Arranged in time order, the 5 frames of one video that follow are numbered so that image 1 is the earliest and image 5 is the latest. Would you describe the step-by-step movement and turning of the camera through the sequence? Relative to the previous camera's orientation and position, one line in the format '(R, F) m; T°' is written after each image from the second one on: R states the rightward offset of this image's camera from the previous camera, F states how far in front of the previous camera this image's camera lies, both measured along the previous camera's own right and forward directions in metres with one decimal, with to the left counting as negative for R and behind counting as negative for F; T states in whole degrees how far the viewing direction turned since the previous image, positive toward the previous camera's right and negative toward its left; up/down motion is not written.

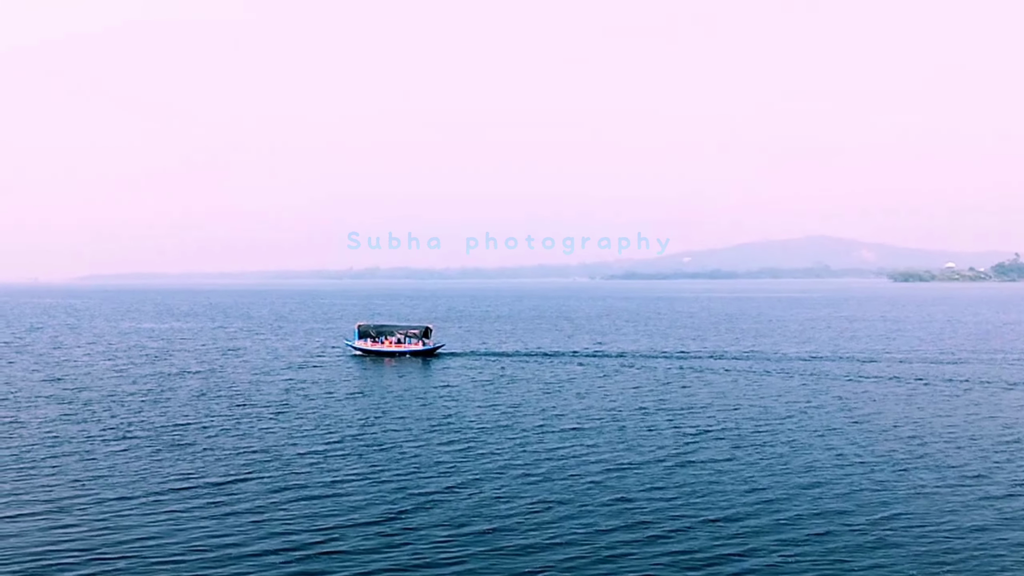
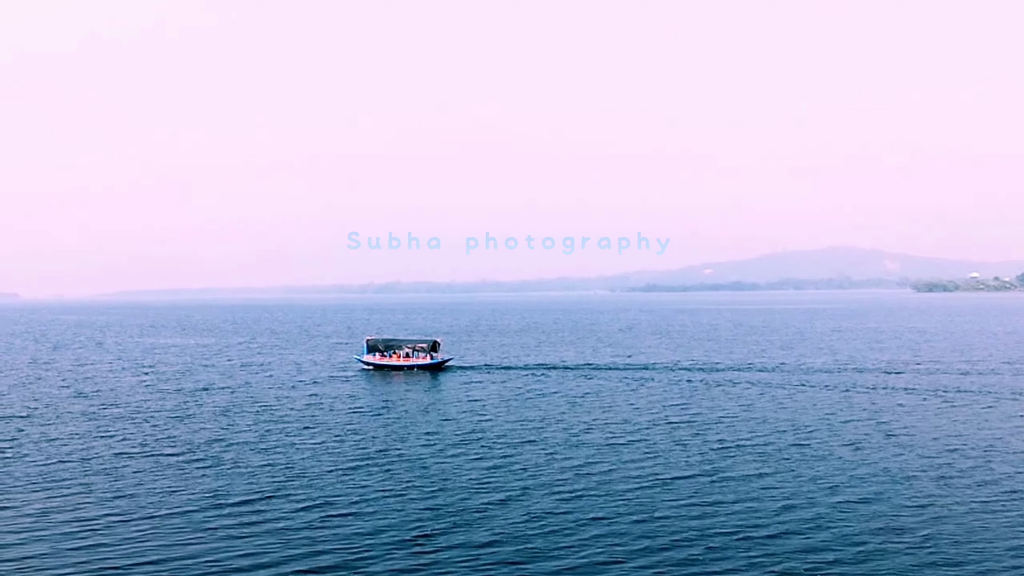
(+6.3, +1.5) m; -2°
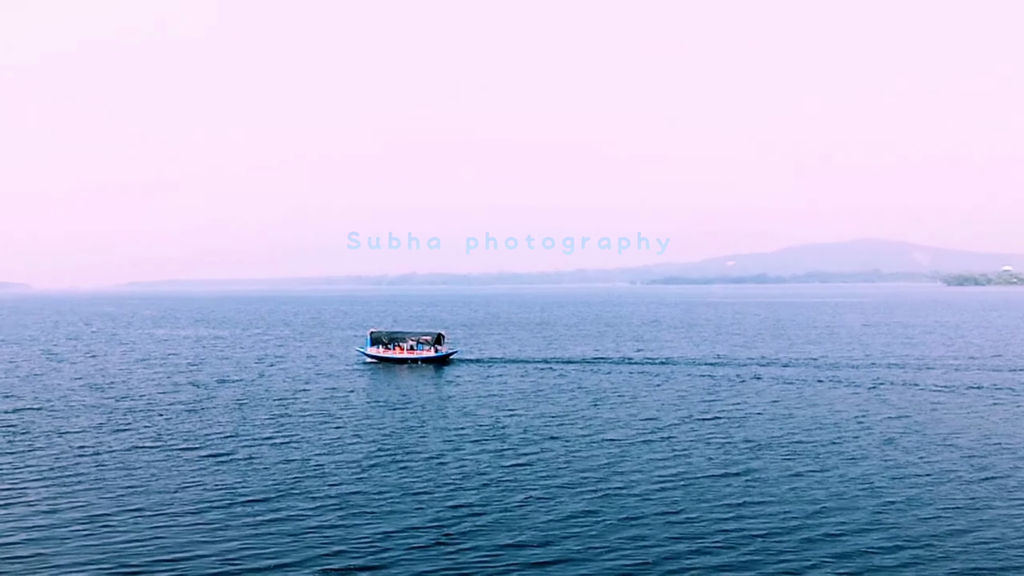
(-0.8, +2.3) m; -1°
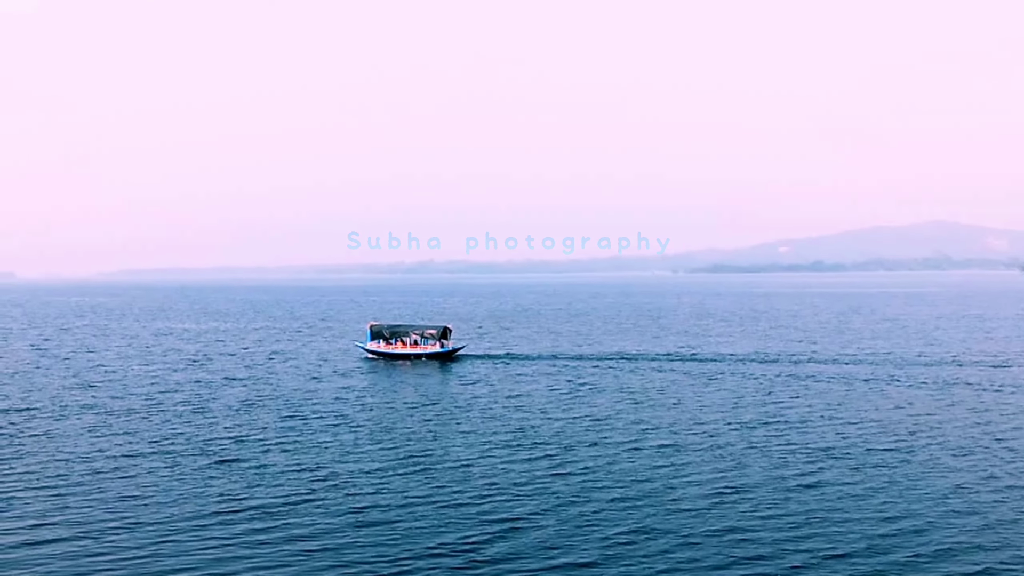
(-2.6, +8.7) m; 0°
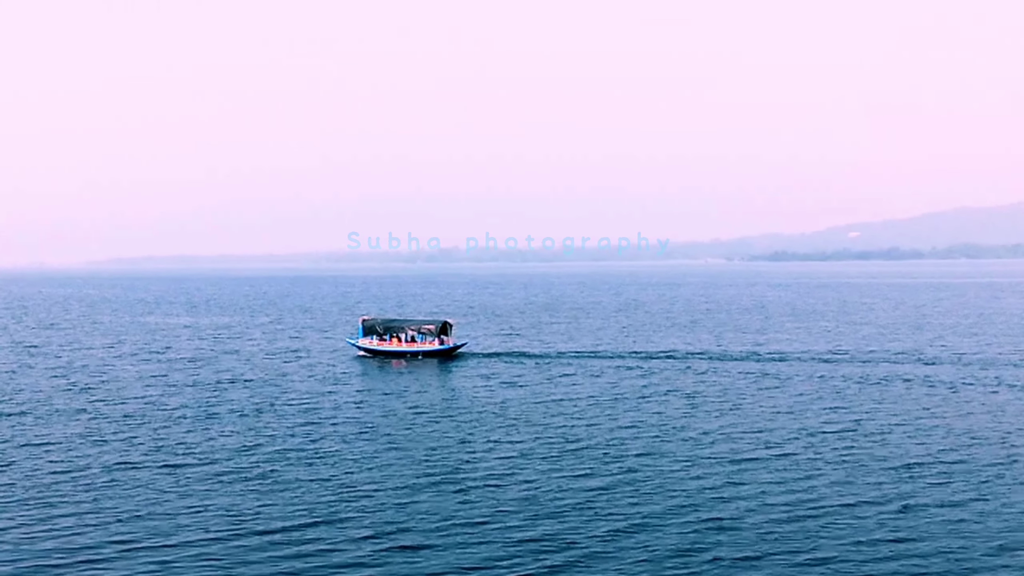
(-3.7, +9.9) m; 0°
